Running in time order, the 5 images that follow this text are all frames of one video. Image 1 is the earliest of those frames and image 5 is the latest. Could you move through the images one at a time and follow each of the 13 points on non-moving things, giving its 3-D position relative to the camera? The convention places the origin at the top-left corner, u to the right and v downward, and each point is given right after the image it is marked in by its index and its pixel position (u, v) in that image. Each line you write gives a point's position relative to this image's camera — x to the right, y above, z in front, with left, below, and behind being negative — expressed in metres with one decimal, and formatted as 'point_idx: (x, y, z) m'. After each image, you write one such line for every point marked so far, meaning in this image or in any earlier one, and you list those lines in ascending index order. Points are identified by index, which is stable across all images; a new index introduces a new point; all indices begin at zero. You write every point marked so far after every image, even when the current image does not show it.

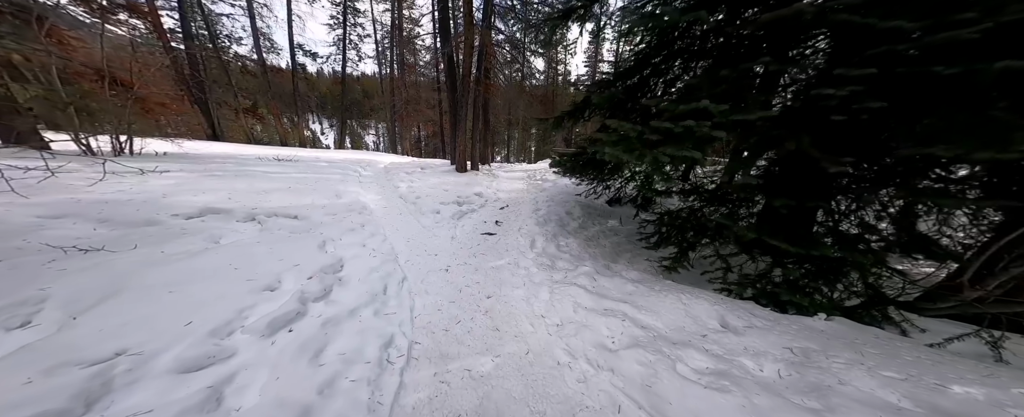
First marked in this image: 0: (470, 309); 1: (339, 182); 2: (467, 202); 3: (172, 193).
0: (-0.4, -1.0, +2.8) m
1: (-3.8, +0.5, +6.3) m
2: (-1.0, +0.1, +5.9) m
3: (-5.3, +0.2, +4.4) m
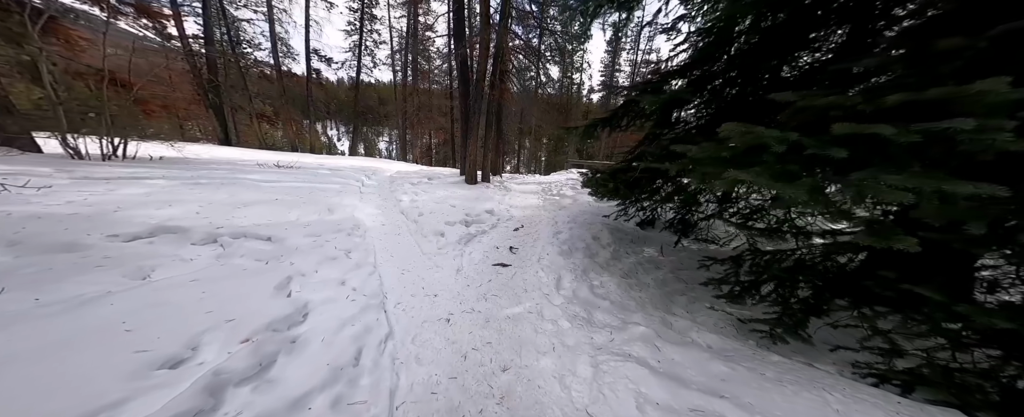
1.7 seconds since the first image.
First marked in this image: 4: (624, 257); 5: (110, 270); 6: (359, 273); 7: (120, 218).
0: (-0.2, -1.3, +1.9) m
1: (-3.5, +0.3, +5.5) m
2: (-0.7, -0.3, +5.1) m
3: (-5.0, +0.1, +3.7) m
4: (+1.6, -0.7, +4.1) m
5: (-3.1, -0.5, +2.2) m
6: (-1.6, -0.7, +3.0) m
7: (-4.4, -0.1, +3.2) m
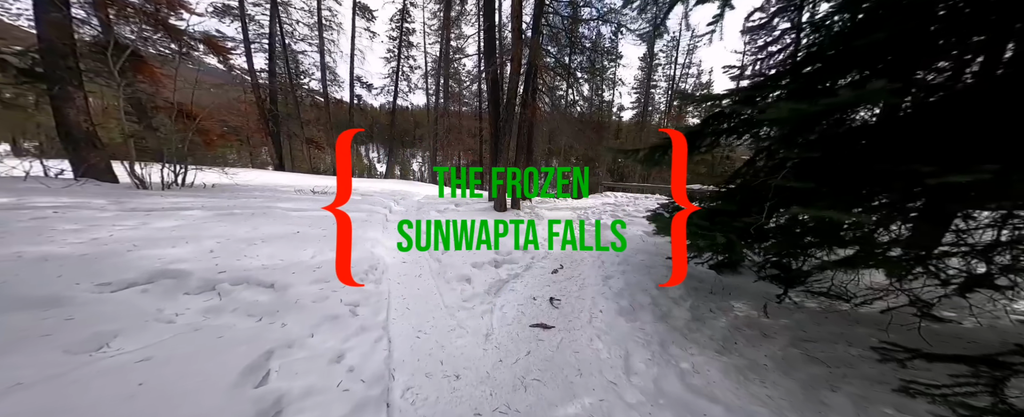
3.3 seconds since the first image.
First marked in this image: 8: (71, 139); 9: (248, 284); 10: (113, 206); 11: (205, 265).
0: (0.0, -1.6, +1.1) m
1: (-2.8, -0.3, +5.1) m
2: (-0.1, -0.8, +4.3) m
3: (-4.5, -0.4, +3.5) m
4: (+2.1, -1.1, +3.0) m
5: (-2.8, -0.8, +1.8) m
6: (-1.2, -1.1, +2.4) m
7: (-4.0, -0.5, +3.0) m
8: (-9.8, +1.6, +6.4) m
9: (-2.6, -0.7, +2.9) m
10: (-6.8, +0.1, +4.8) m
11: (-3.3, -0.6, +3.1) m
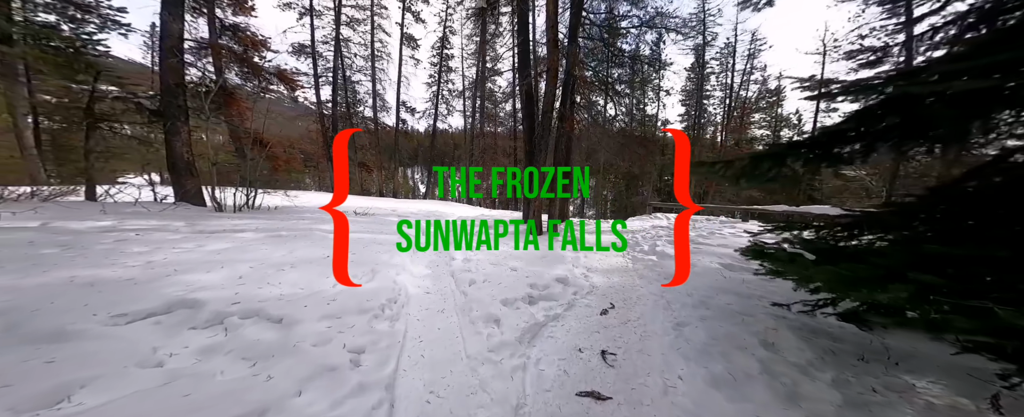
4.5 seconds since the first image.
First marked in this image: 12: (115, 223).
0: (0.0, -1.7, +0.3) m
1: (-2.1, -0.7, +4.9) m
2: (+0.5, -1.1, +3.6) m
3: (-4.0, -0.7, +3.6) m
4: (+2.4, -1.3, +1.9) m
5: (-2.7, -1.0, +1.5) m
6: (-1.0, -1.3, +1.9) m
7: (-3.6, -0.8, +2.9) m
8: (-8.8, +1.1, +7.5) m
9: (-2.3, -1.0, +2.6) m
10: (-6.1, -0.4, +5.3) m
11: (-2.9, -0.9, +2.9) m
12: (-7.2, -0.3, +5.1) m
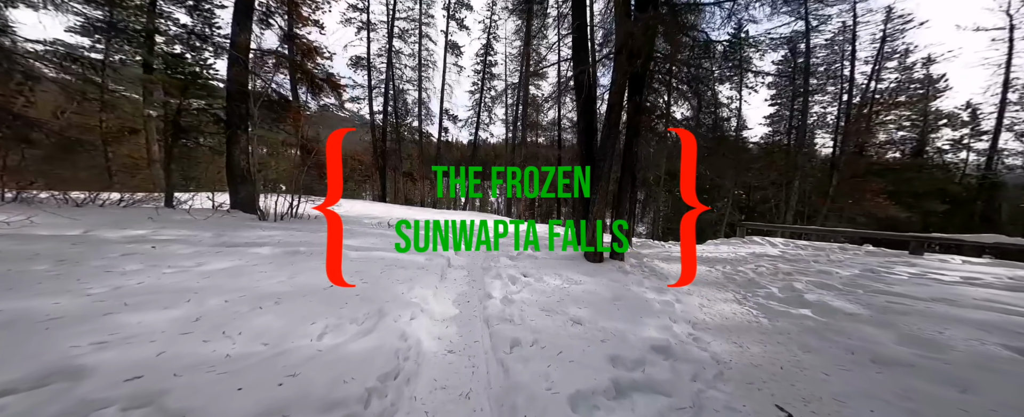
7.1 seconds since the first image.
0: (0.0, -1.7, -1.2) m
1: (-1.3, -0.9, +3.7) m
2: (+1.0, -1.3, +2.0) m
3: (-3.4, -0.8, +2.8) m
4: (+2.6, -1.5, 0.0) m
5: (-2.4, -1.0, +0.5) m
6: (-0.8, -1.4, +0.5) m
7: (-3.1, -0.9, +2.1) m
8: (-7.4, +0.9, +7.5) m
9: (-1.9, -1.1, +1.5) m
10: (-5.1, -0.5, +4.8) m
11: (-2.4, -1.0, +1.9) m
12: (-6.2, -0.4, +4.9) m
